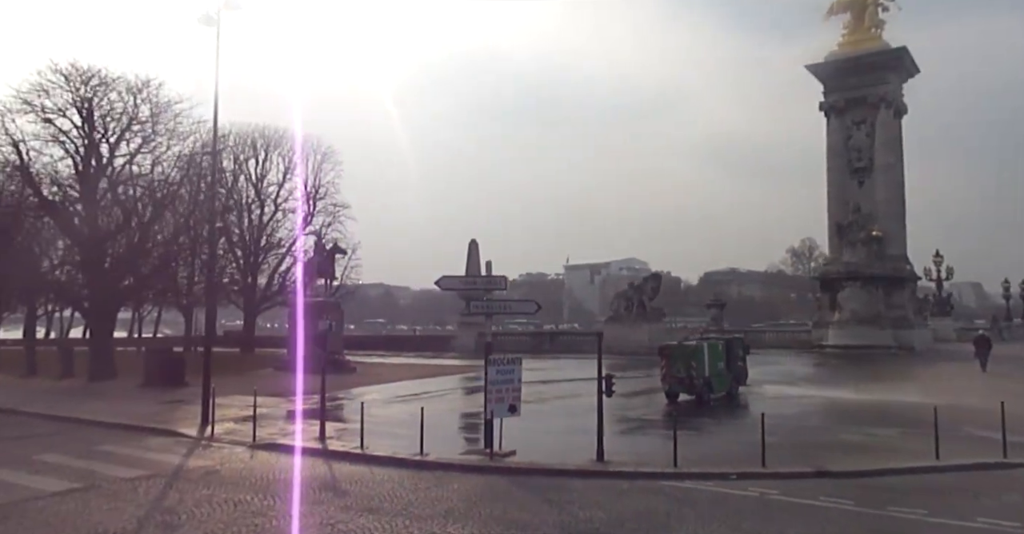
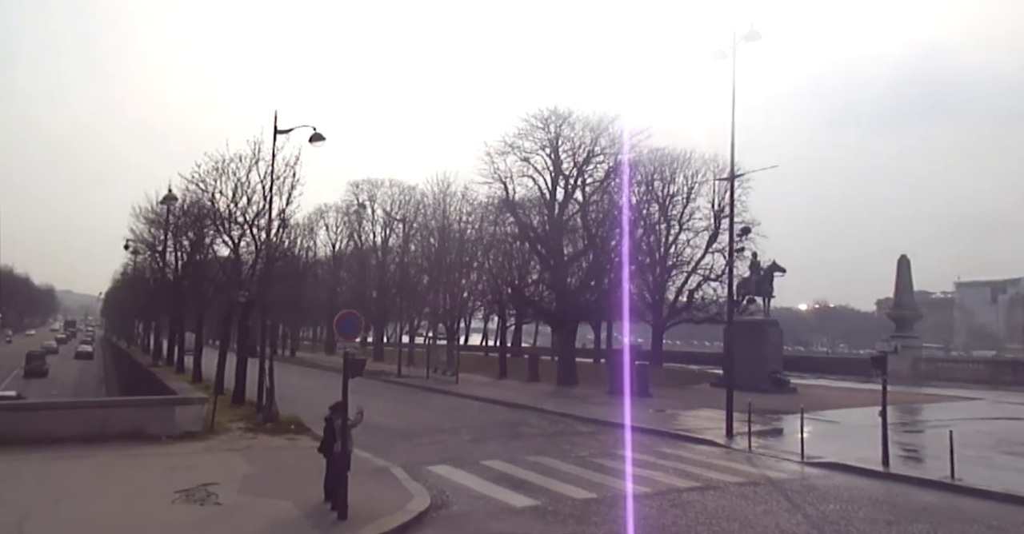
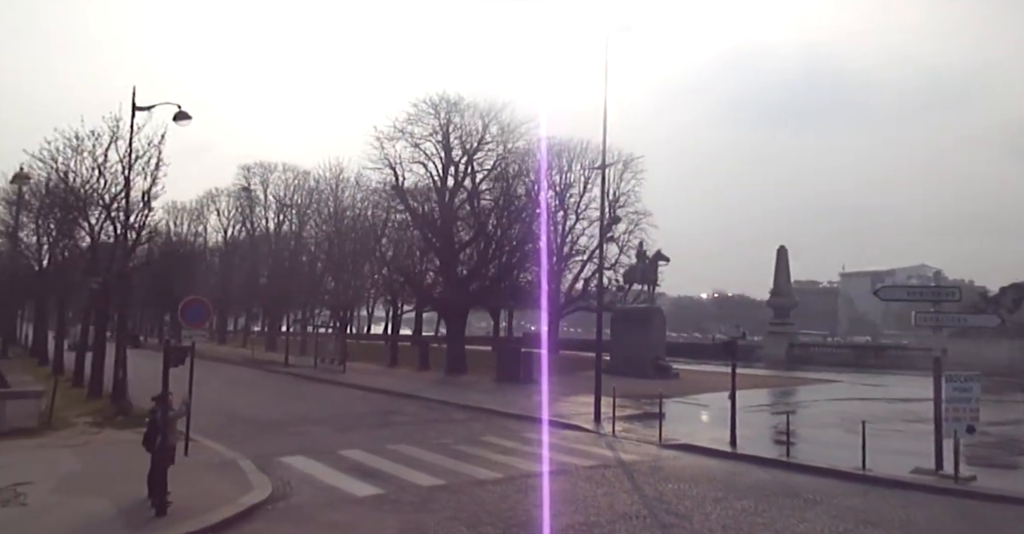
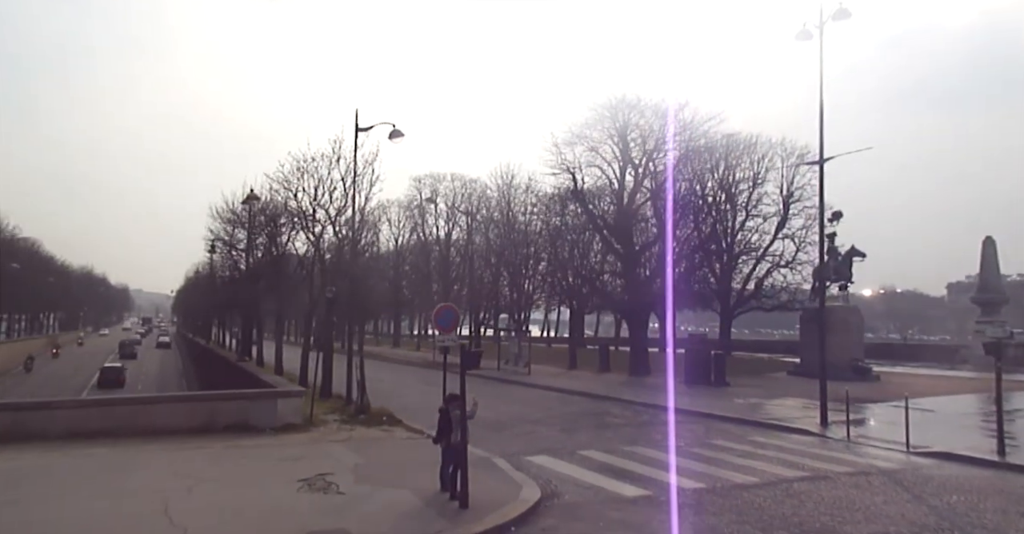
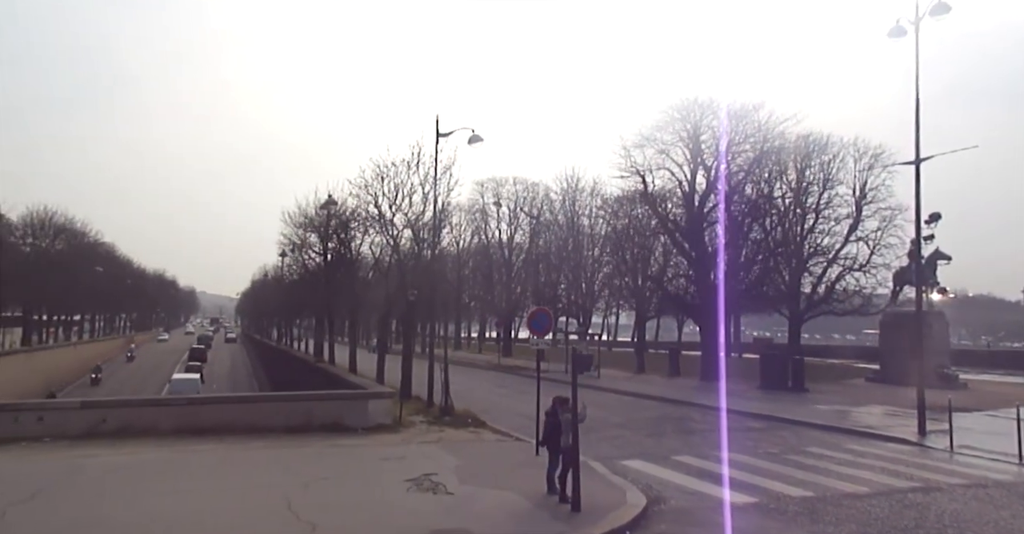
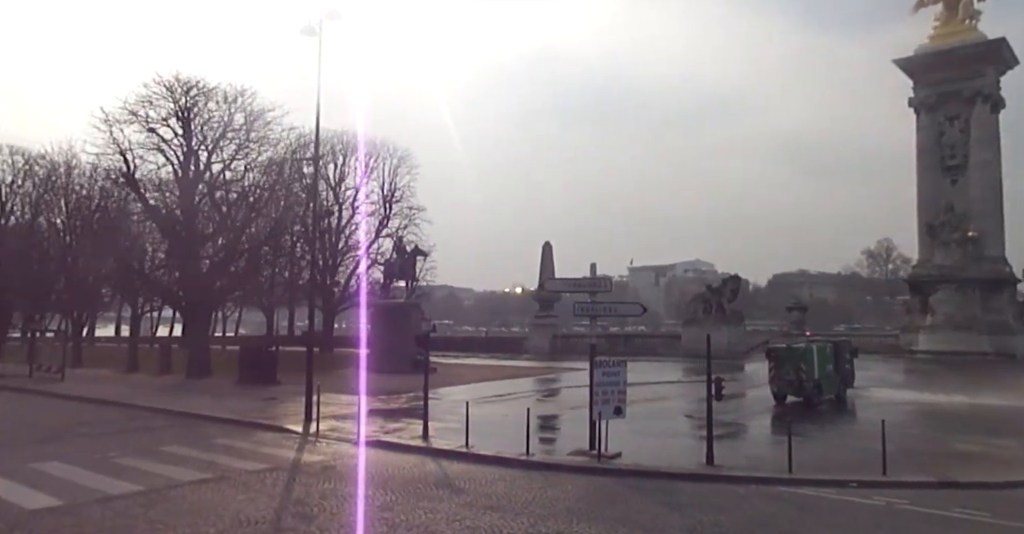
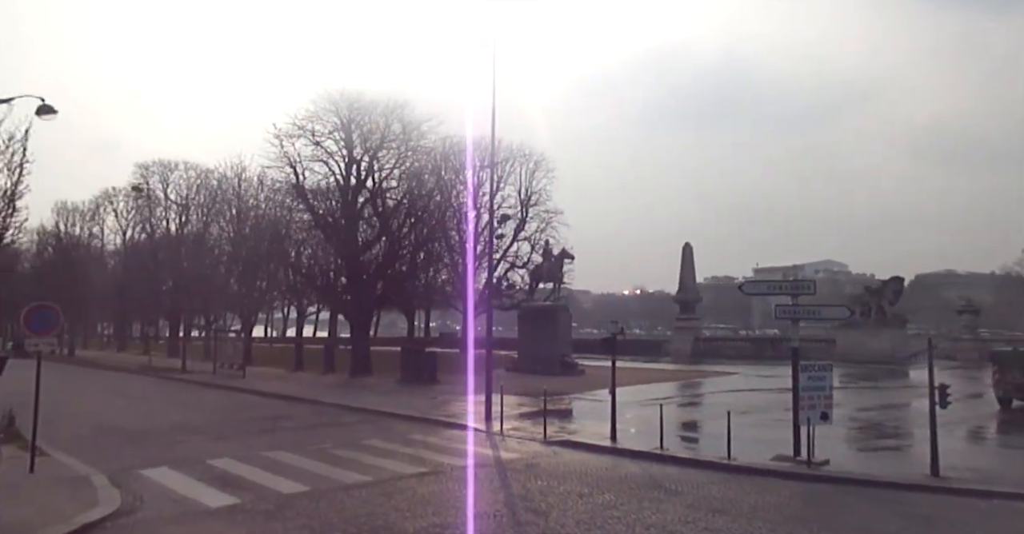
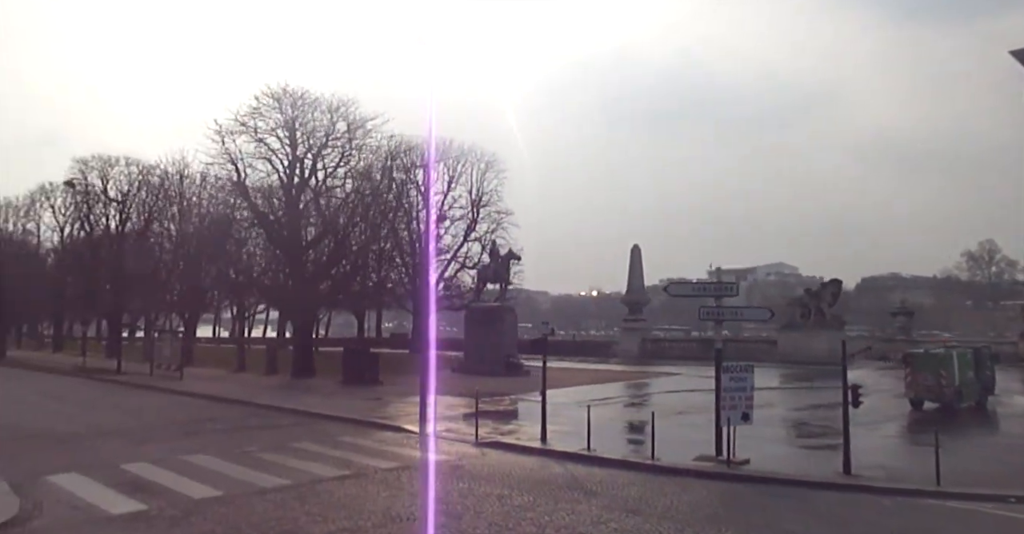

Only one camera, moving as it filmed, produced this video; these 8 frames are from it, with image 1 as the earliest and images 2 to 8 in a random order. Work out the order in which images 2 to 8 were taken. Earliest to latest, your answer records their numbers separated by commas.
6, 8, 7, 3, 2, 4, 5
